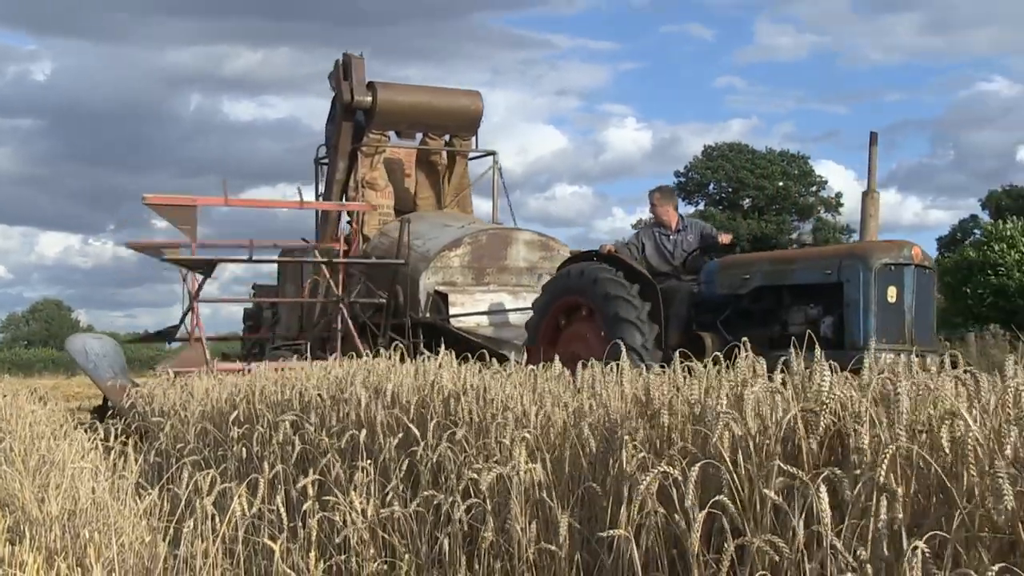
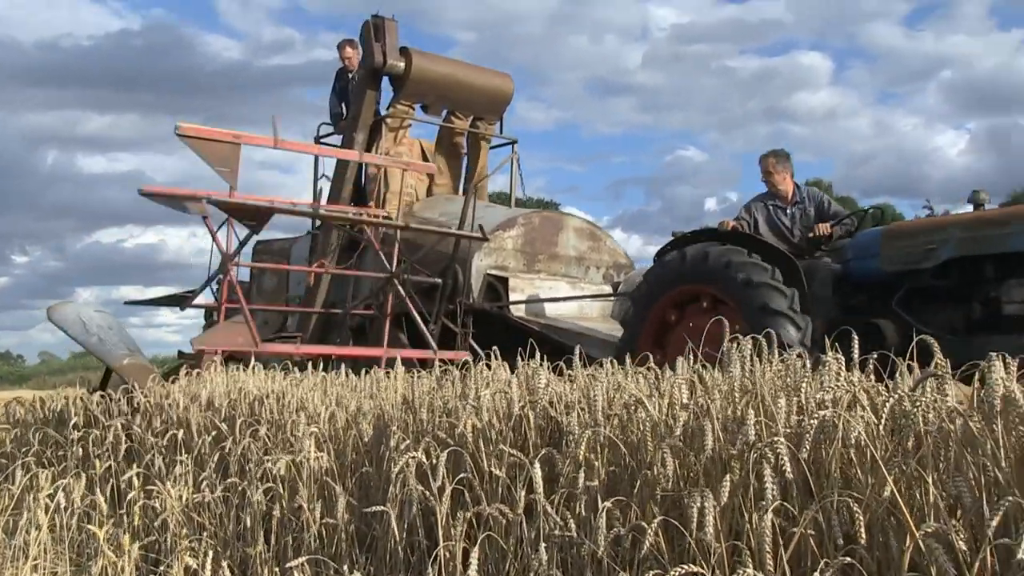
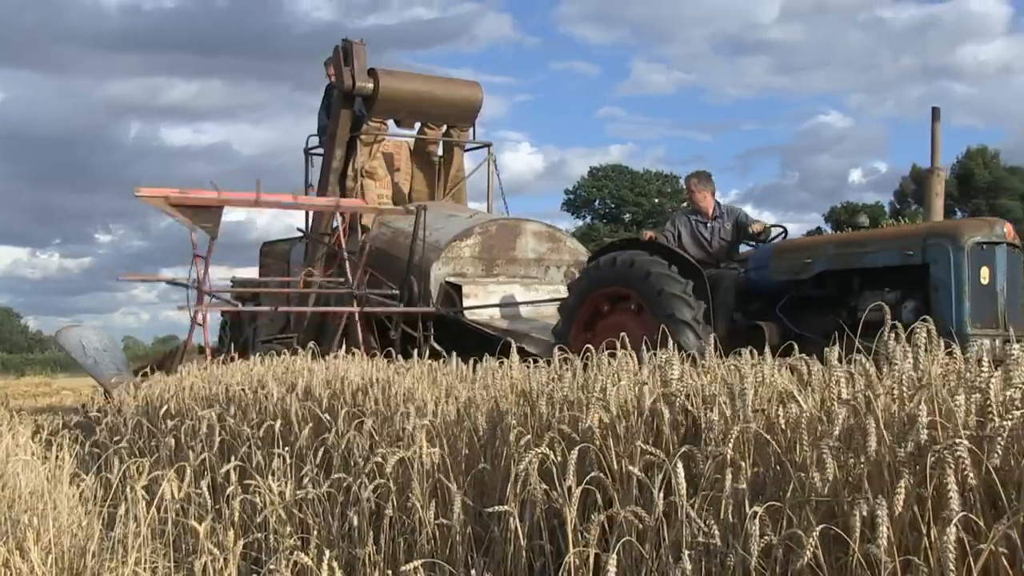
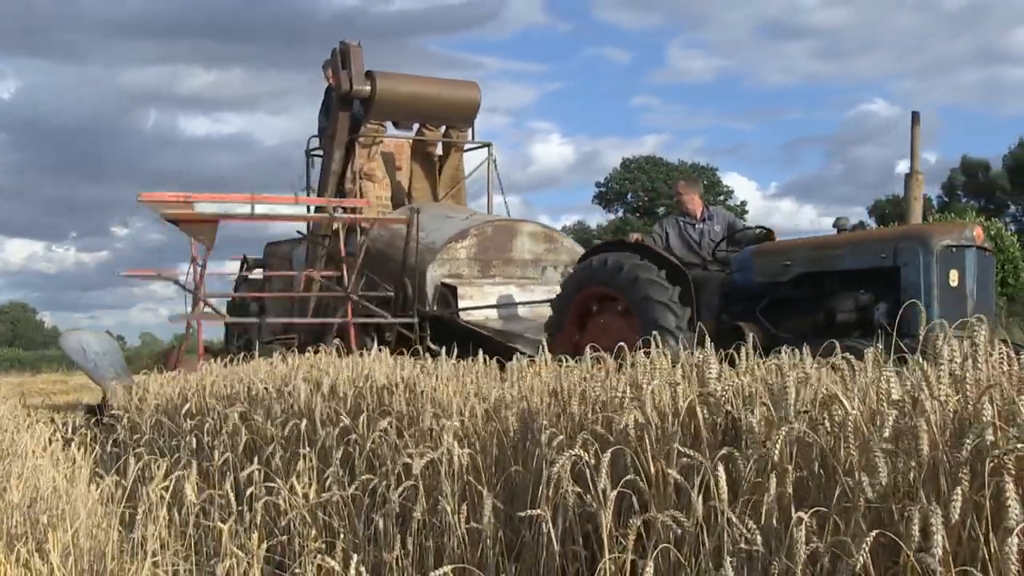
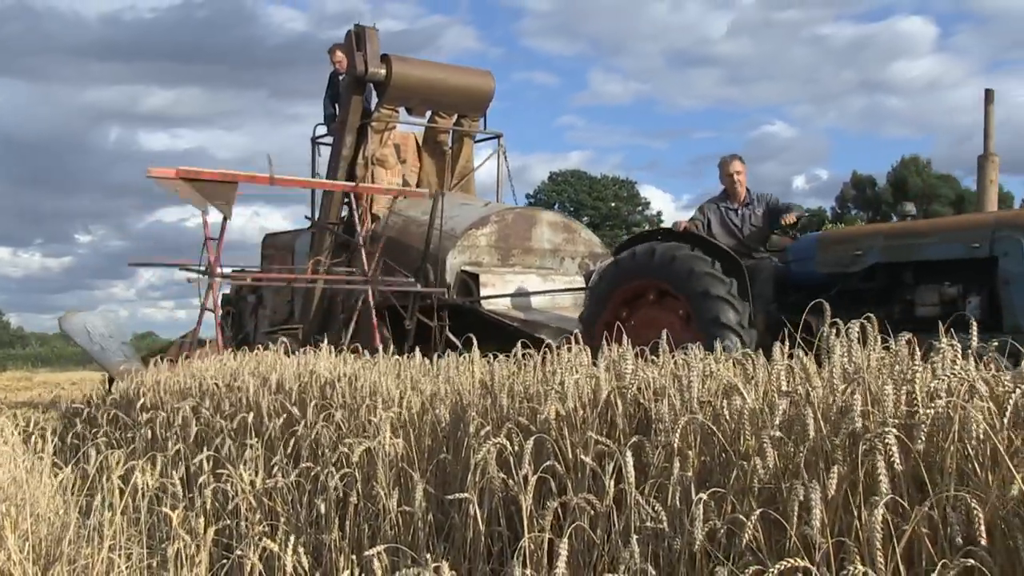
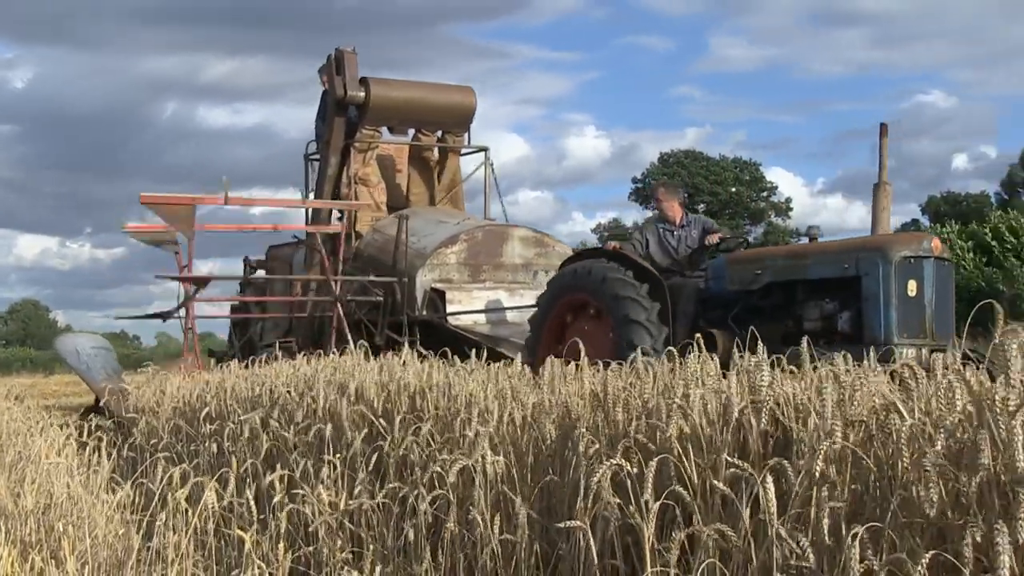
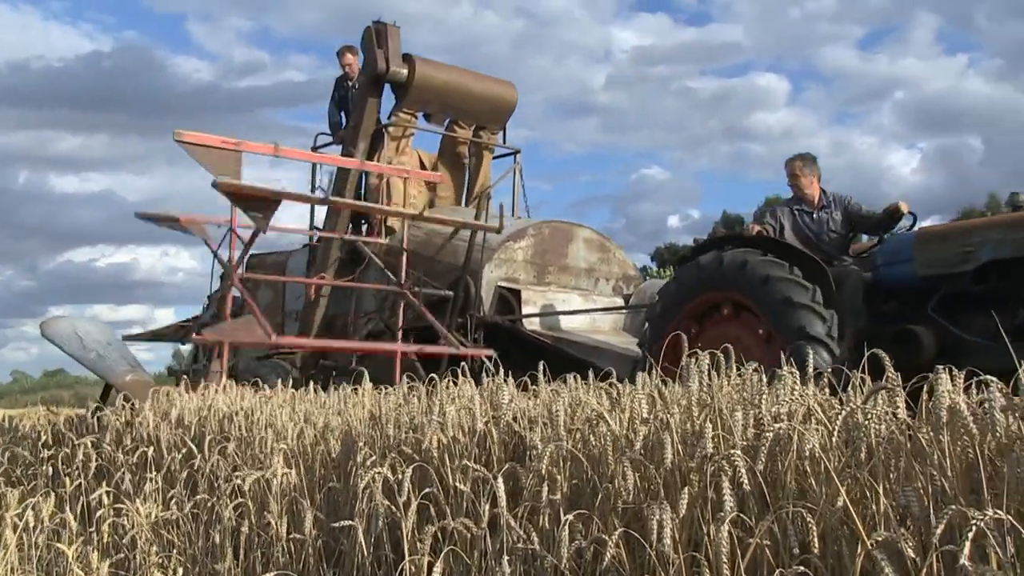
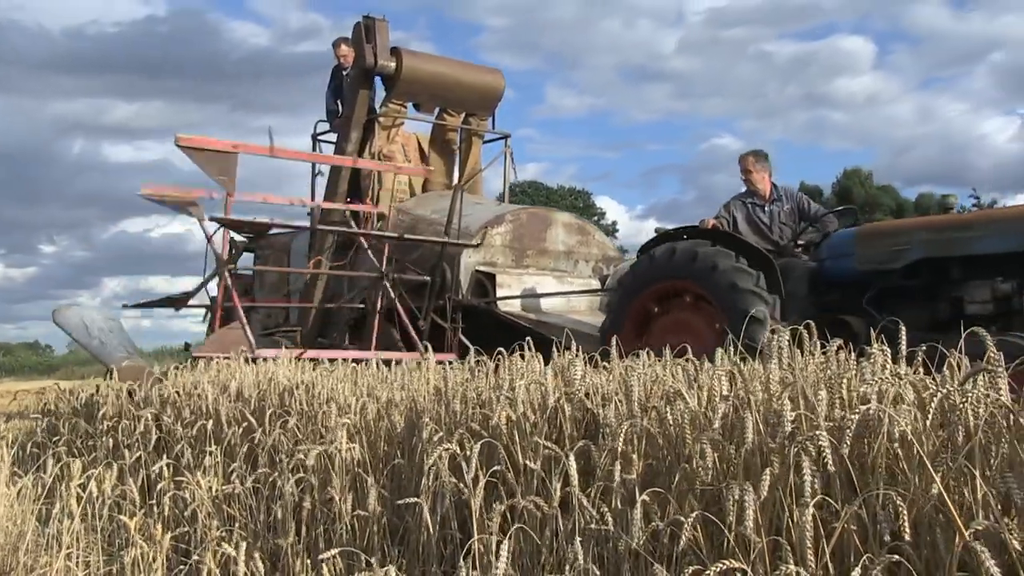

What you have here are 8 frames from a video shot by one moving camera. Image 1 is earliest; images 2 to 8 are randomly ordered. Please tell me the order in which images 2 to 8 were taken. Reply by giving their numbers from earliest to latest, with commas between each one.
6, 4, 3, 5, 8, 2, 7
